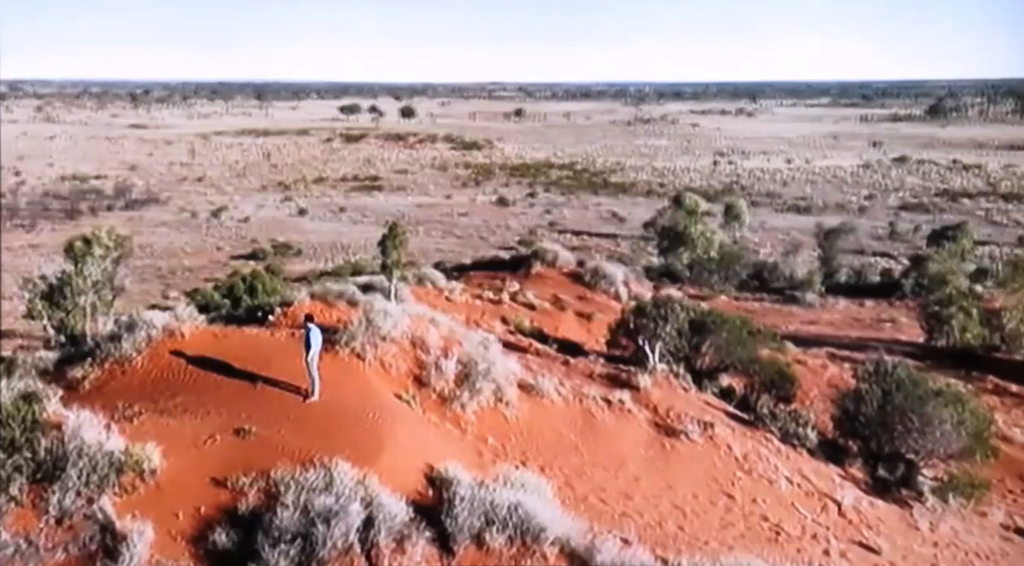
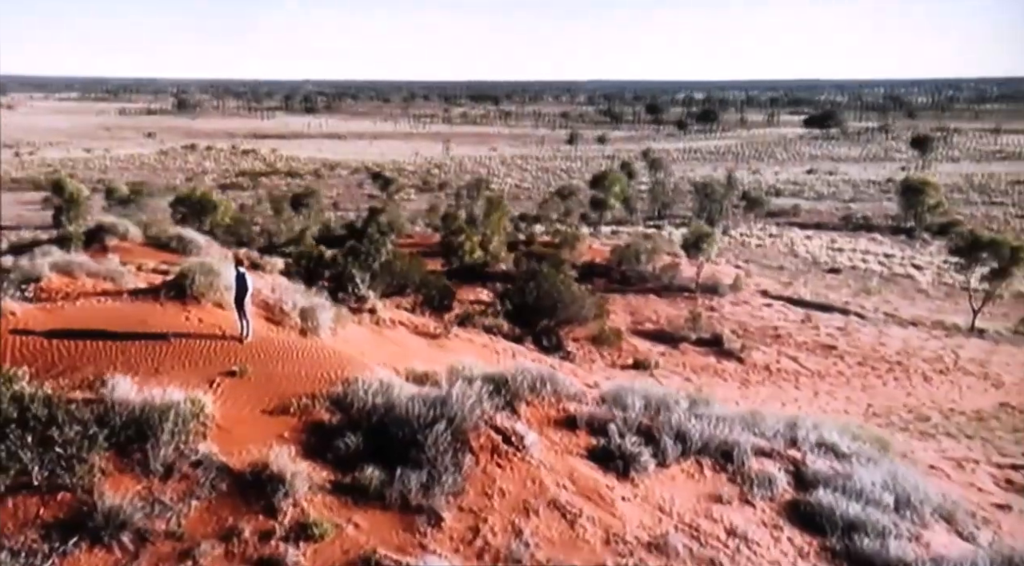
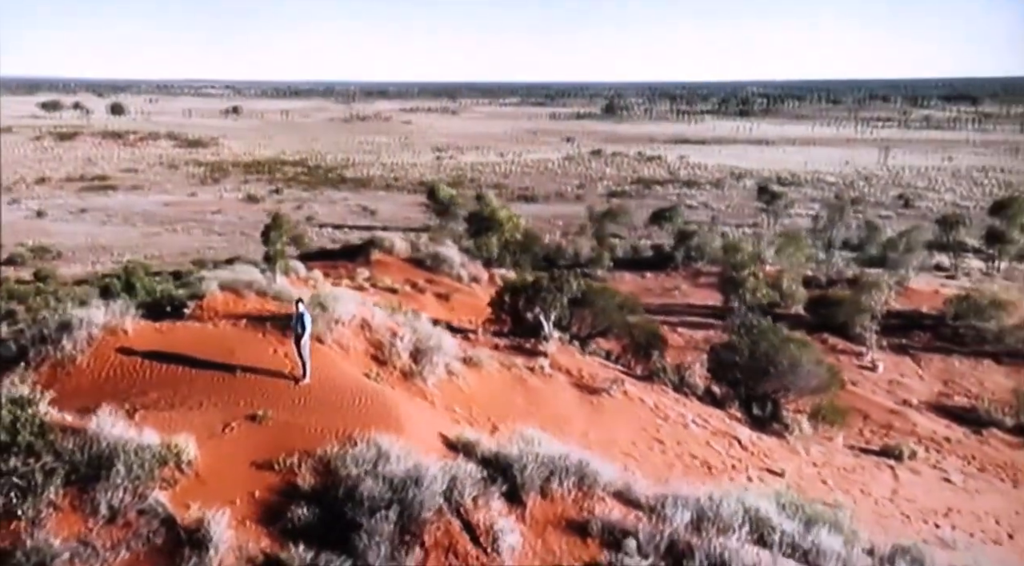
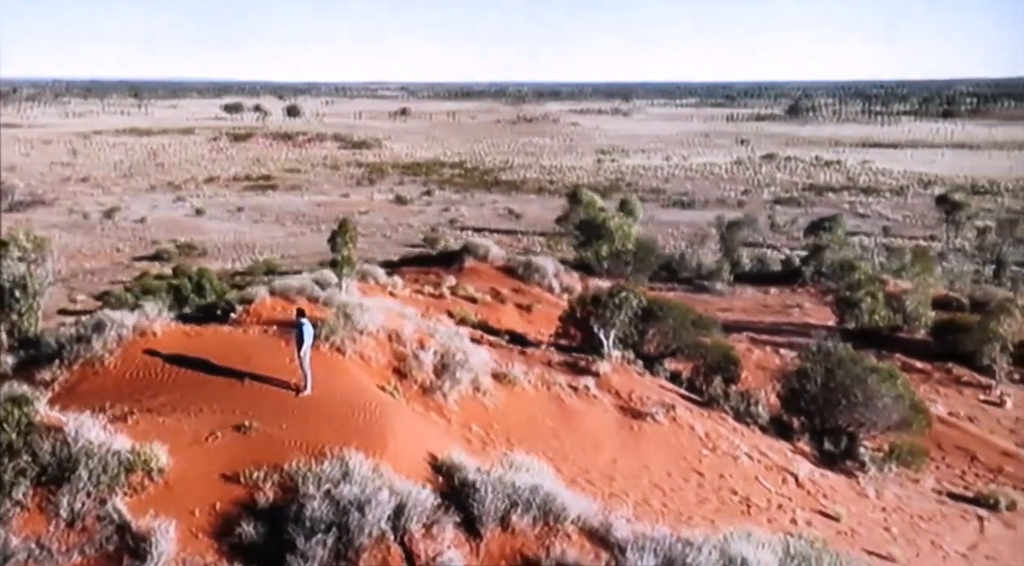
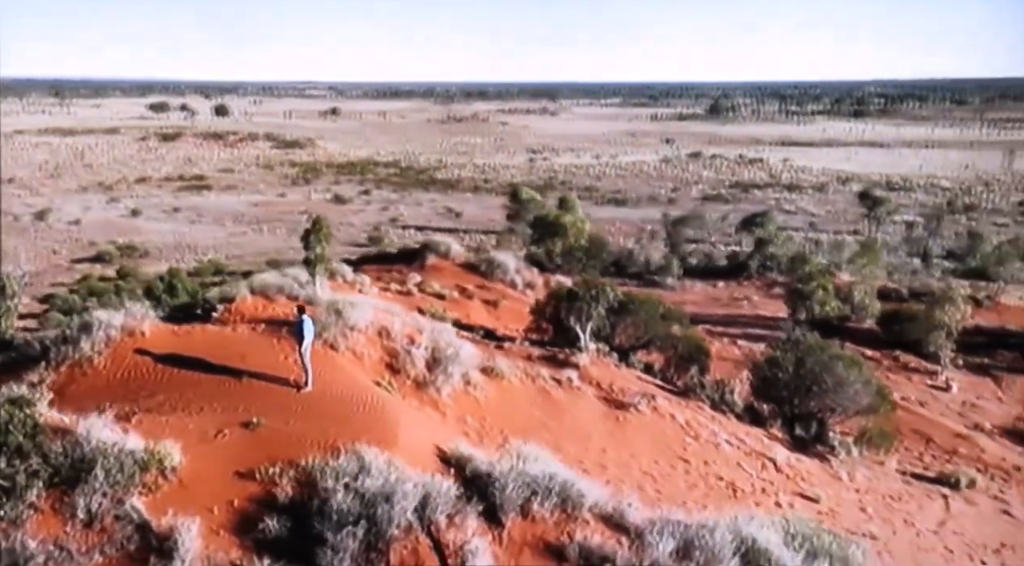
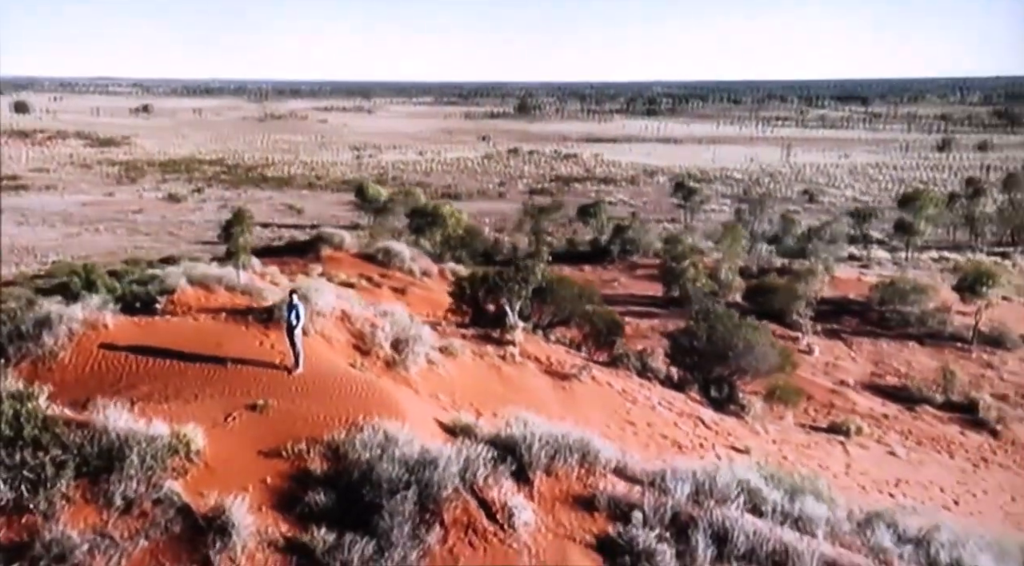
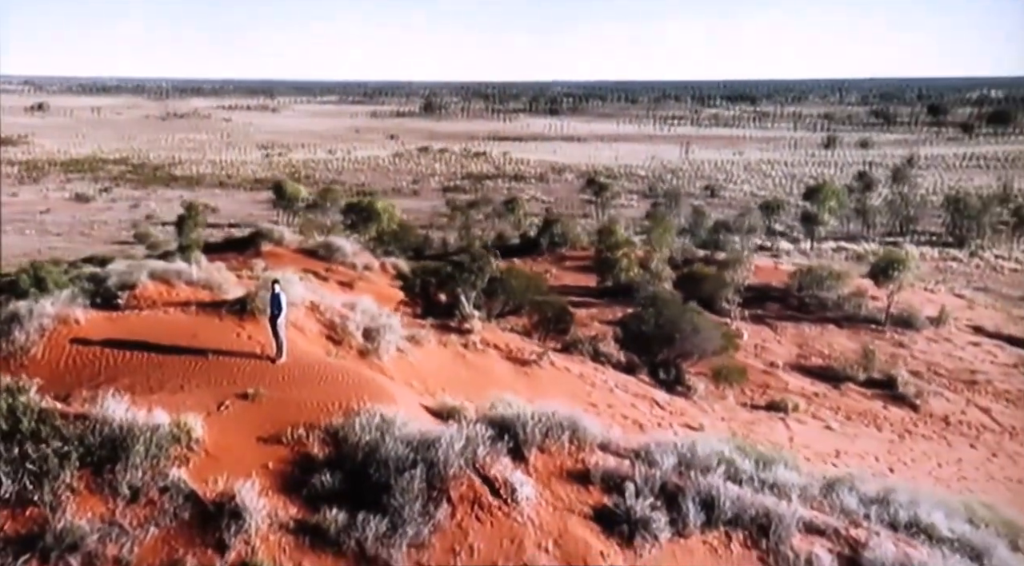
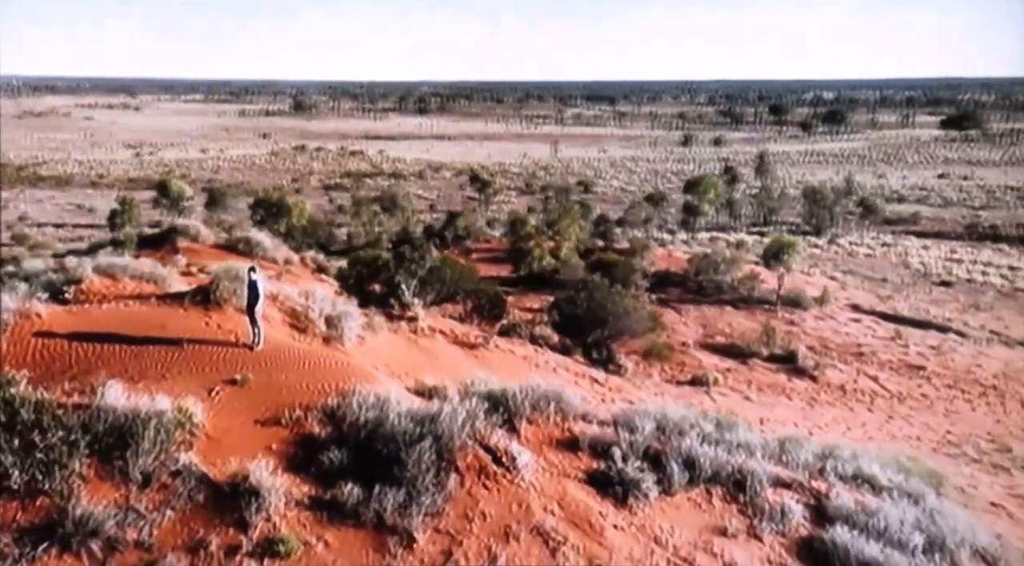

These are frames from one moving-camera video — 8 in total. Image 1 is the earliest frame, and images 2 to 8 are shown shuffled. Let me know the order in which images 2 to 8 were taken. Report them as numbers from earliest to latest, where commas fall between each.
4, 5, 3, 6, 7, 8, 2
